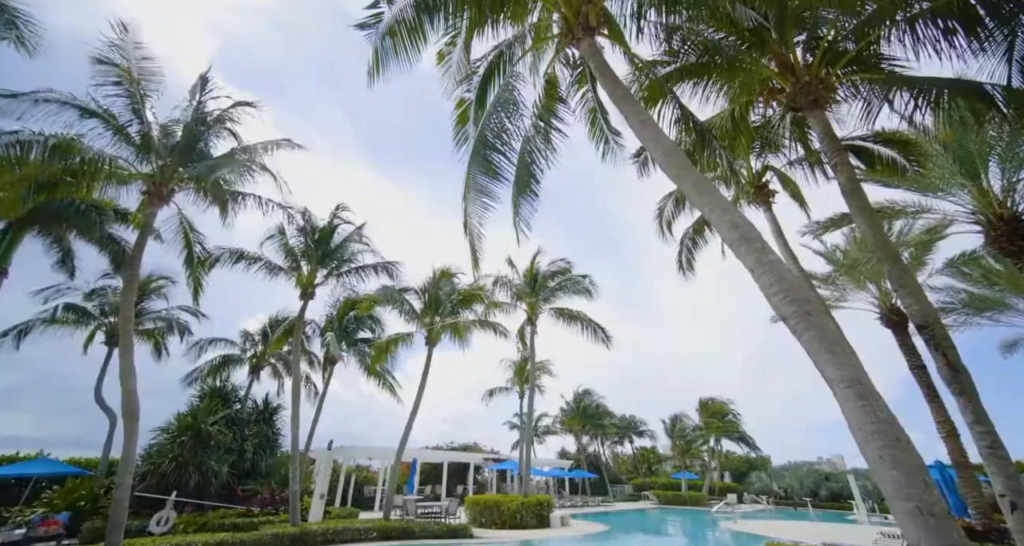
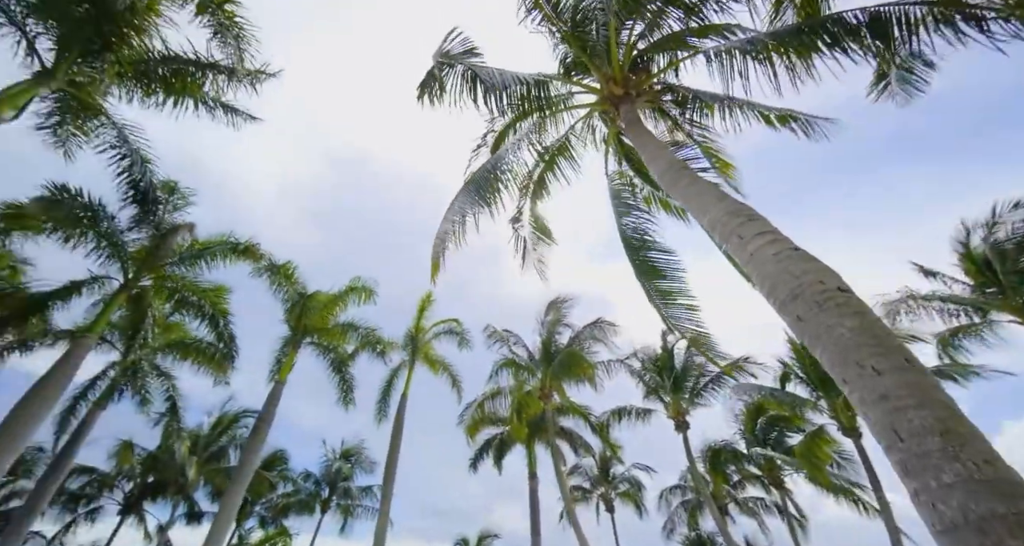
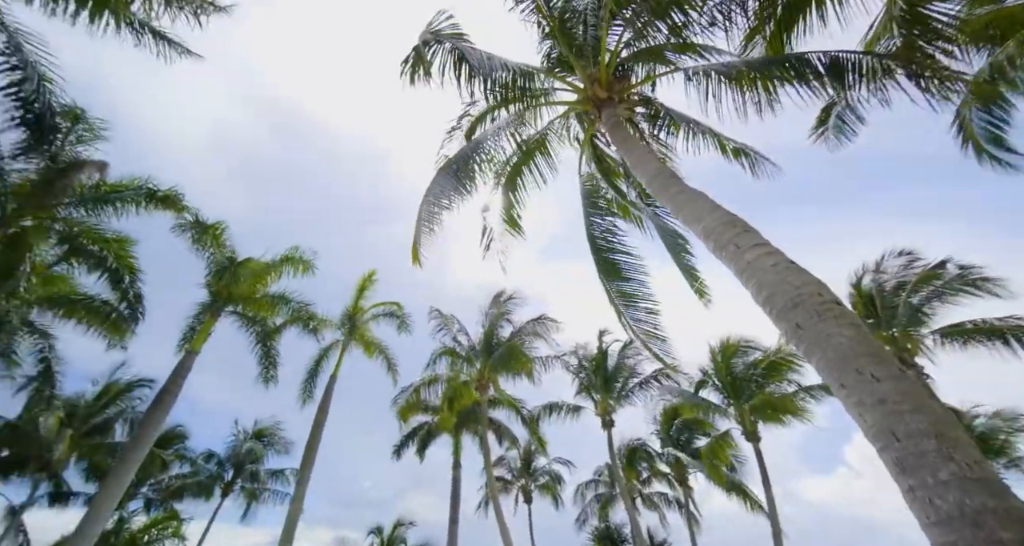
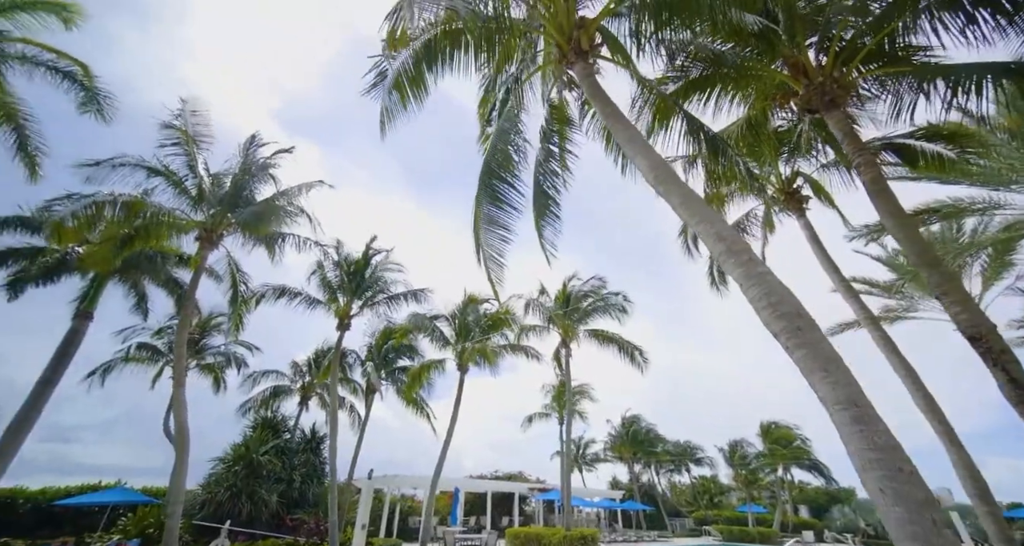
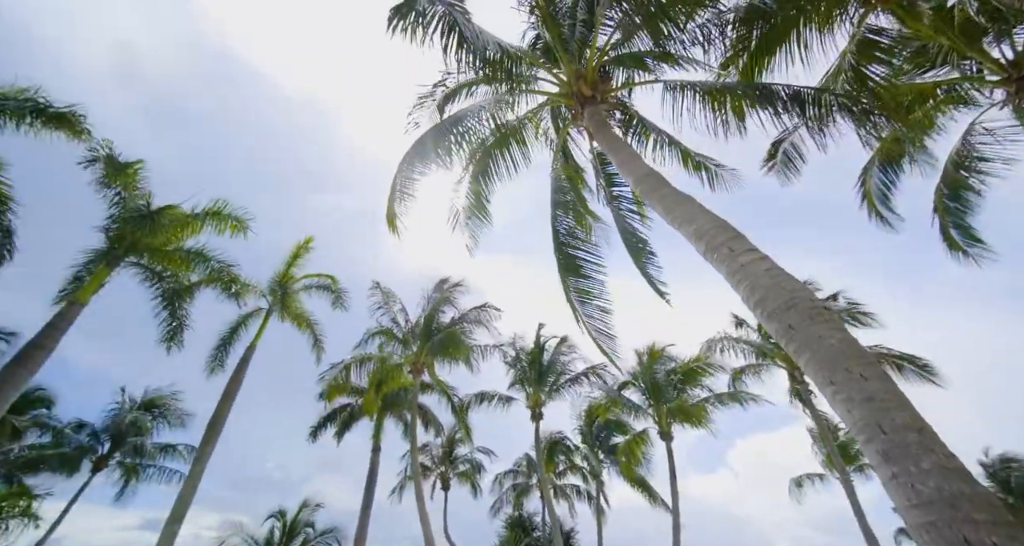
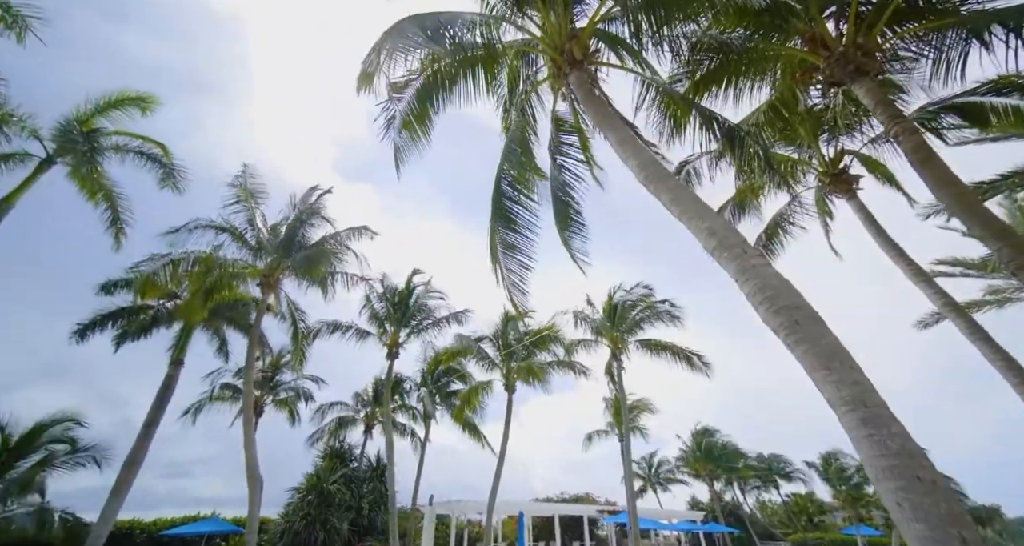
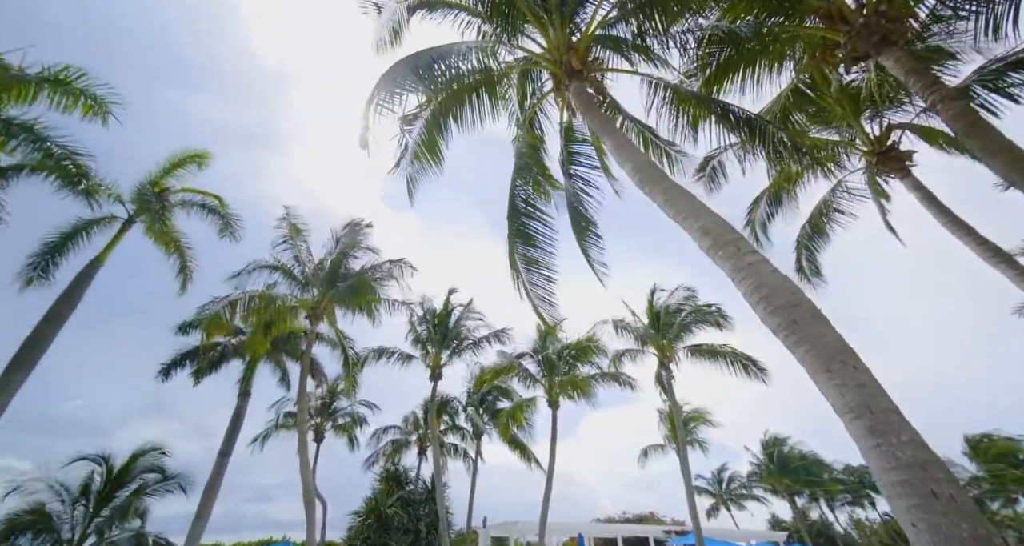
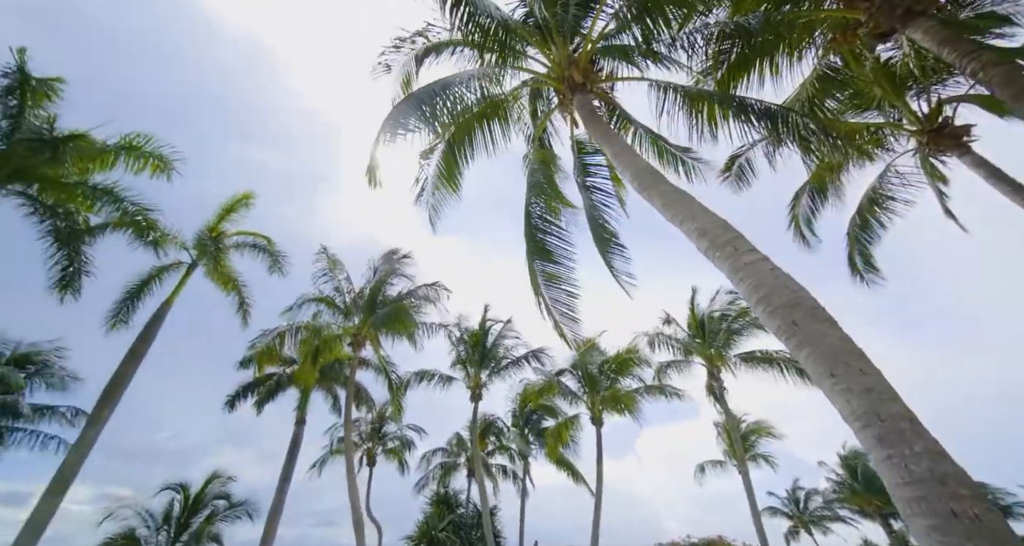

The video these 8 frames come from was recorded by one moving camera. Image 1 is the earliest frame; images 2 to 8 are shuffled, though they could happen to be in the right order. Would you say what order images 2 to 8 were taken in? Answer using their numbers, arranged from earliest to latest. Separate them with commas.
4, 6, 7, 8, 5, 3, 2
